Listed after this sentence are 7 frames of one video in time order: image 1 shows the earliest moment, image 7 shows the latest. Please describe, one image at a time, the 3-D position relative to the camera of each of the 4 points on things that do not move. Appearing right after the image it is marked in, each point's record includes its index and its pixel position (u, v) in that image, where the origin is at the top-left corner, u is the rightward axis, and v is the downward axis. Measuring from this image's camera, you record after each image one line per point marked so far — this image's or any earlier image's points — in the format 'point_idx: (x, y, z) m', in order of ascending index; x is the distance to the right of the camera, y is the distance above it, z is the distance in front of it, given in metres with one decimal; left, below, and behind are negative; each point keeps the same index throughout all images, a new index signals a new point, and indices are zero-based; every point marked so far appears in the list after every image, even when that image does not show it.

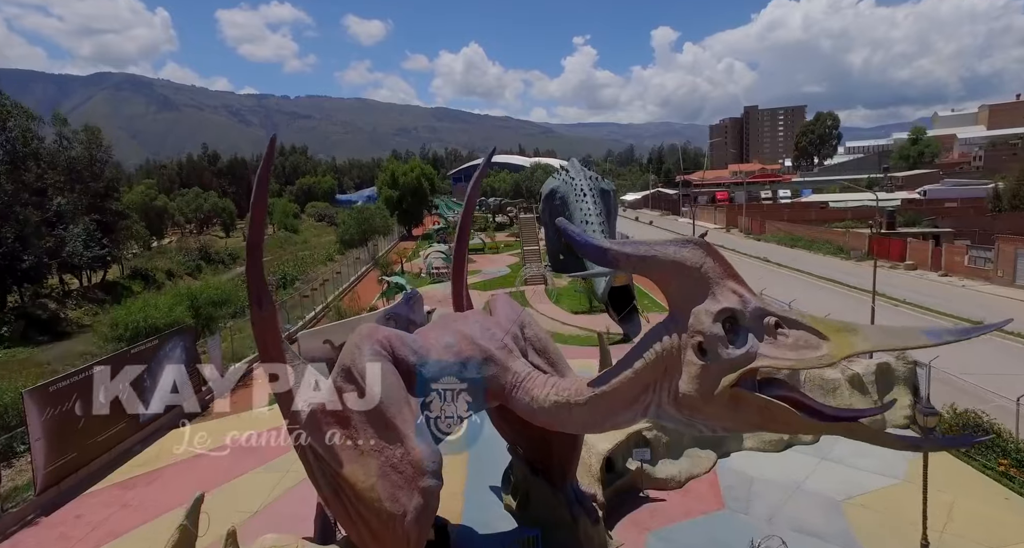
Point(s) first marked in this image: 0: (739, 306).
0: (+2.4, -0.5, +5.4) m
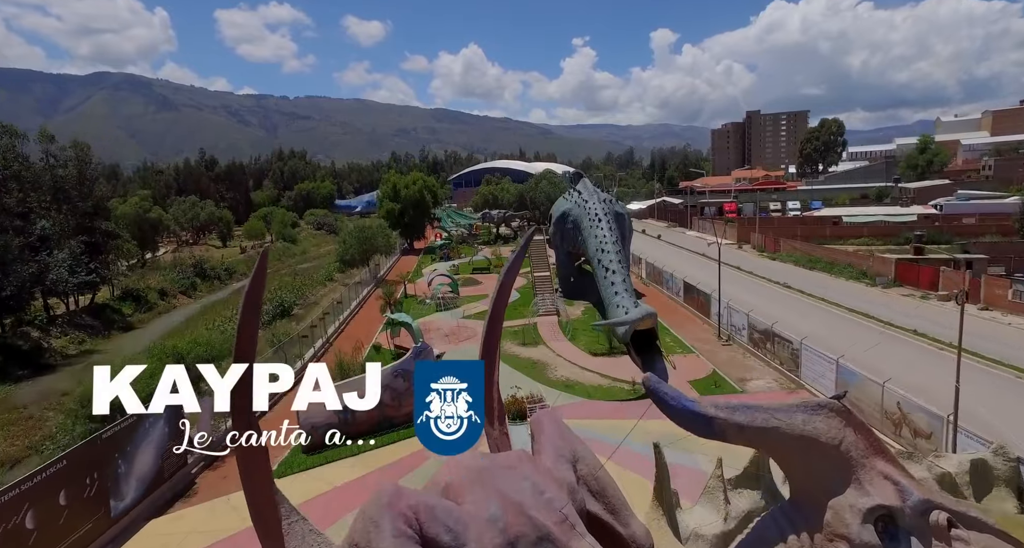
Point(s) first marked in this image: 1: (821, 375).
0: (+2.9, -1.7, +4.1) m
1: (+7.8, -2.5, +13.5) m
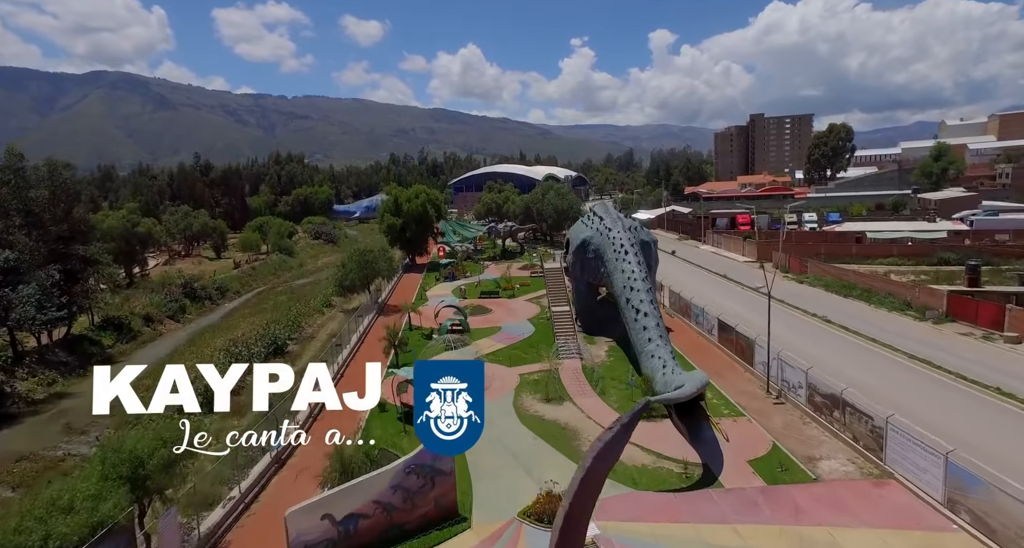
0: (+3.7, -3.2, +1.8) m
1: (+8.5, -4.0, +11.2) m
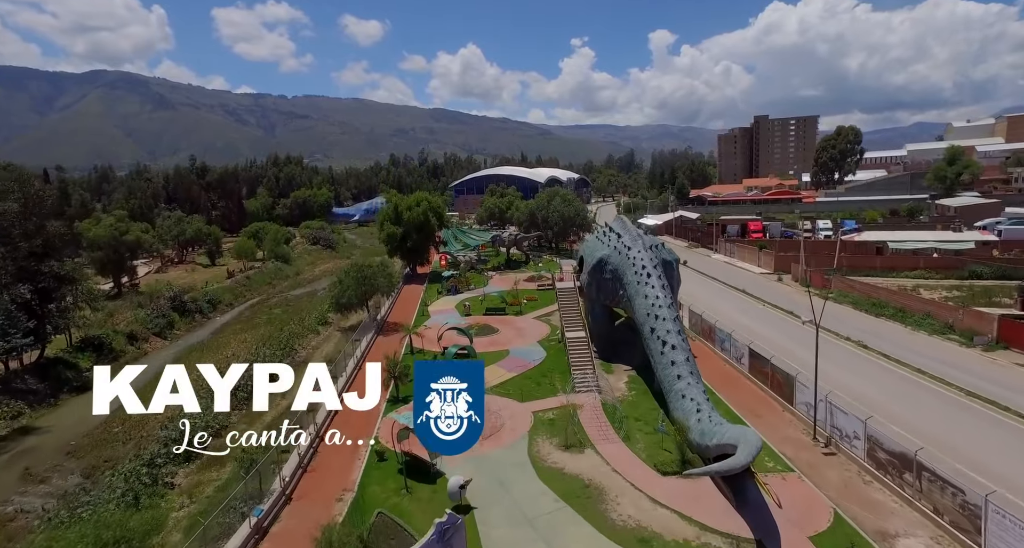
0: (+4.1, -4.1, -0.1) m
1: (+8.9, -4.9, +9.3) m
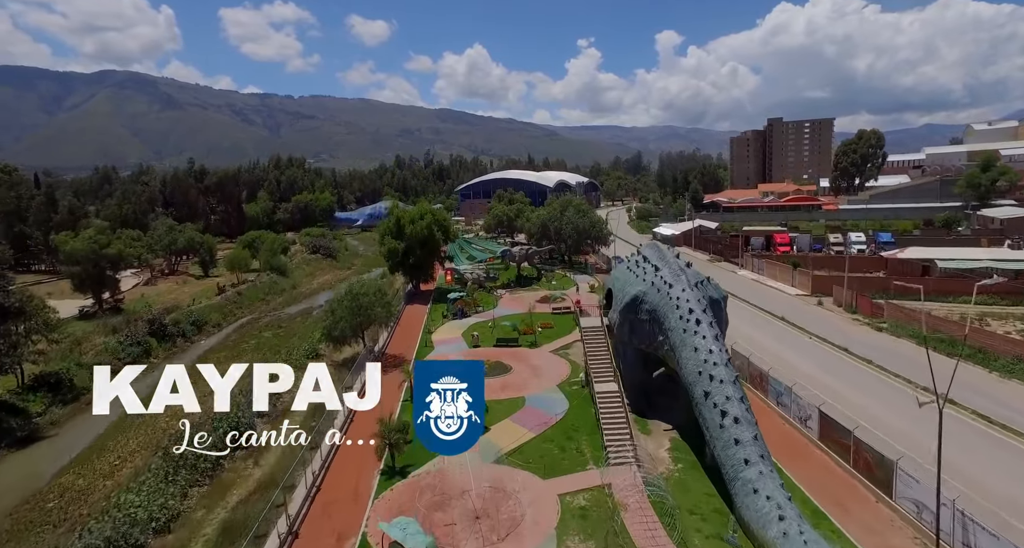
0: (+4.5, -5.5, -3.6) m
1: (+9.4, -6.4, +5.8) m
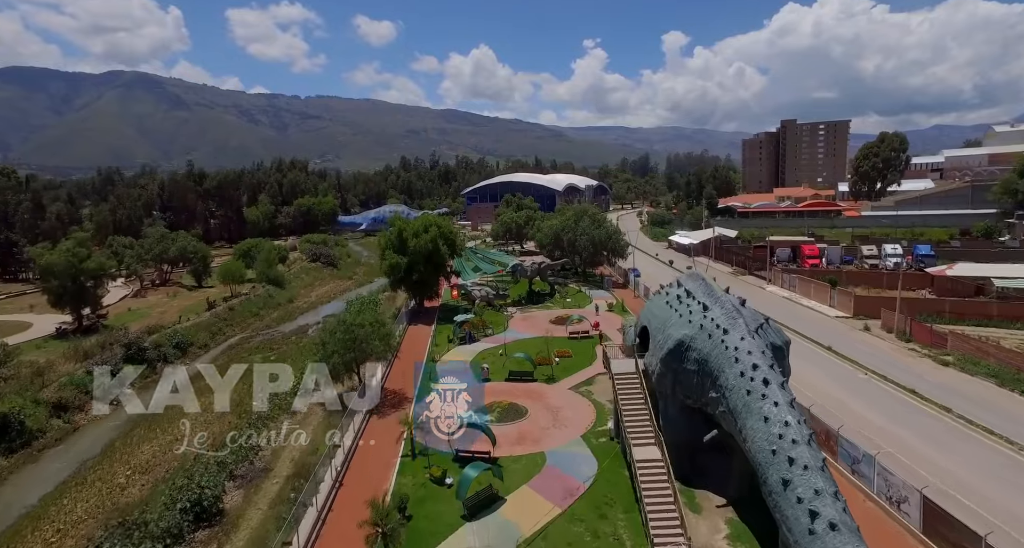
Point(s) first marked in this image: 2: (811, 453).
0: (+4.9, -6.7, -6.8) m
1: (+9.9, -7.5, +2.5) m
2: (+6.6, -4.0, +11.7) m
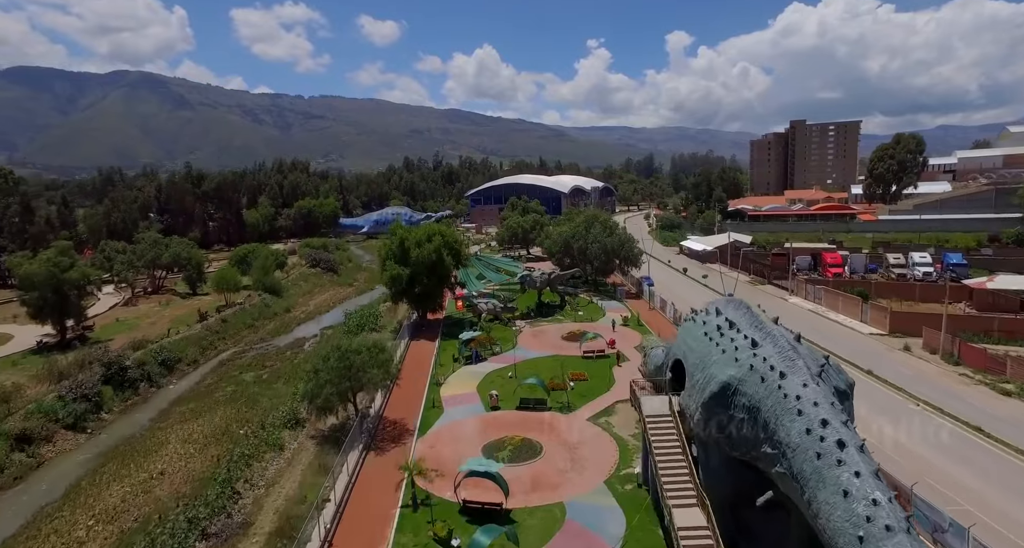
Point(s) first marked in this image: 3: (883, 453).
0: (+5.2, -7.4, -9.1) m
1: (+10.2, -8.3, +0.2) m
2: (+7.0, -4.8, +9.4) m
3: (+12.1, -5.6, +17.8) m
